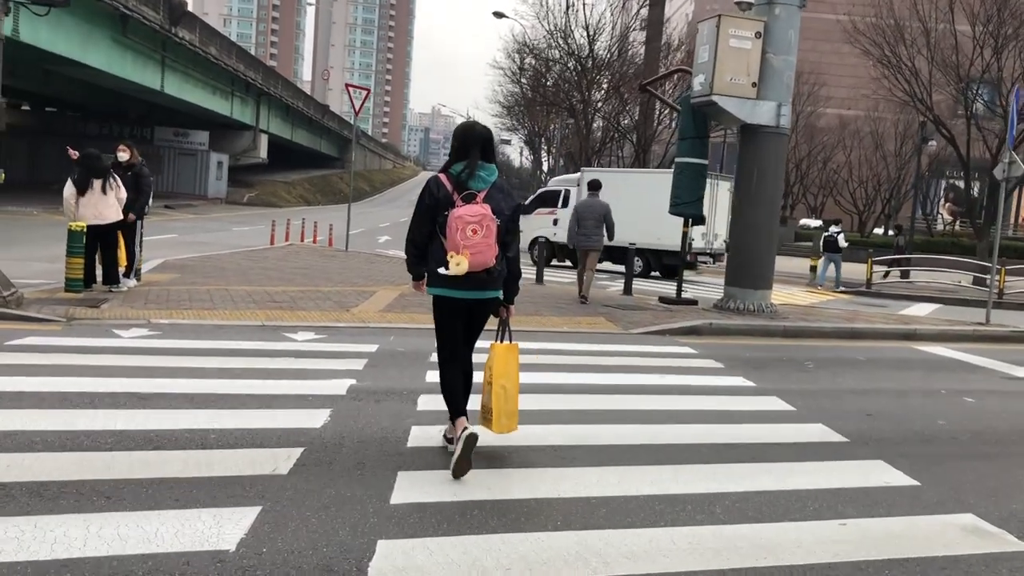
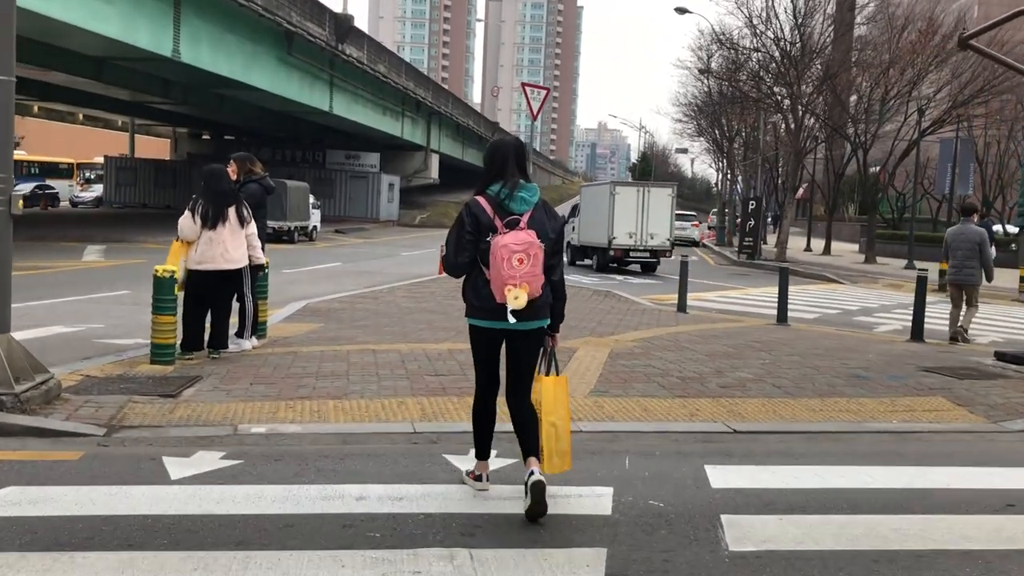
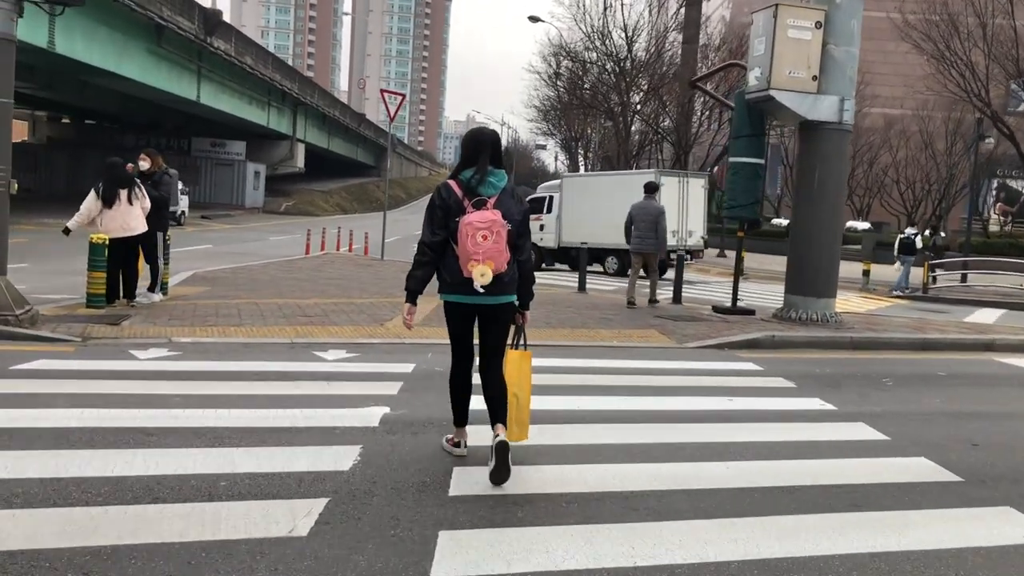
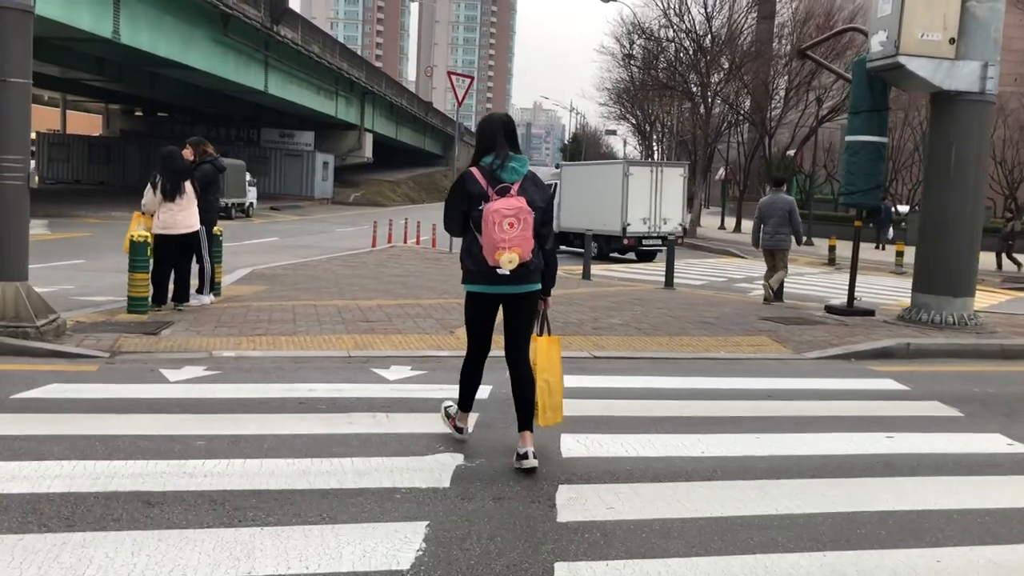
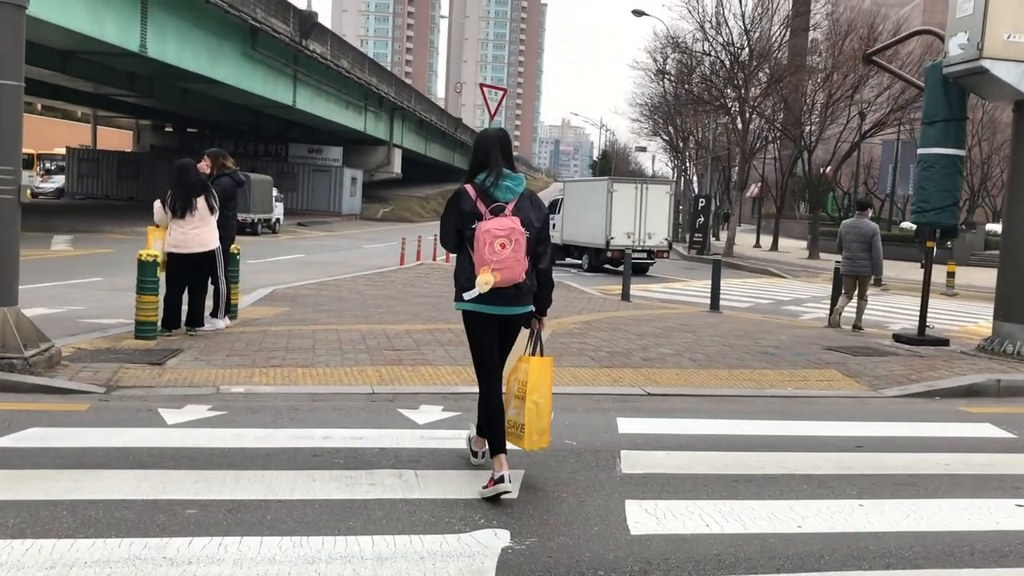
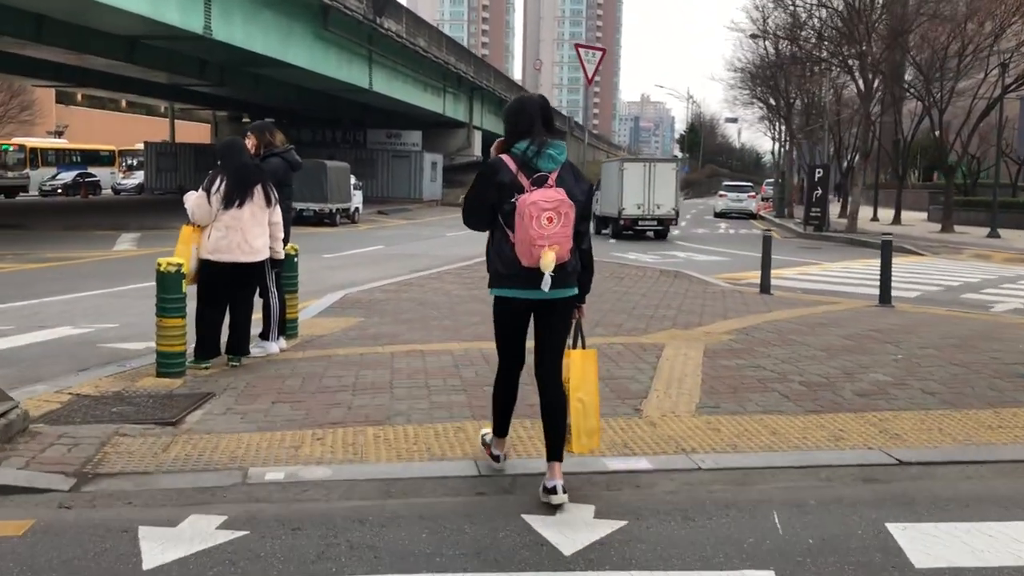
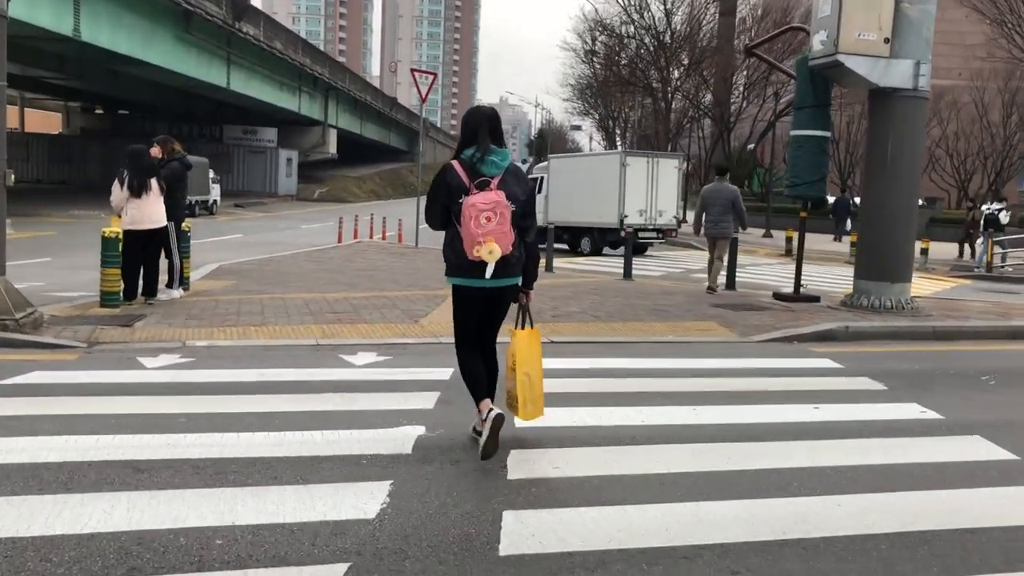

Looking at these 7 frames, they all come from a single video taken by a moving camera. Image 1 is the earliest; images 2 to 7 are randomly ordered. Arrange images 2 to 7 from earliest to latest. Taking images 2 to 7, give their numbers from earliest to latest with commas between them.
3, 7, 4, 5, 2, 6
